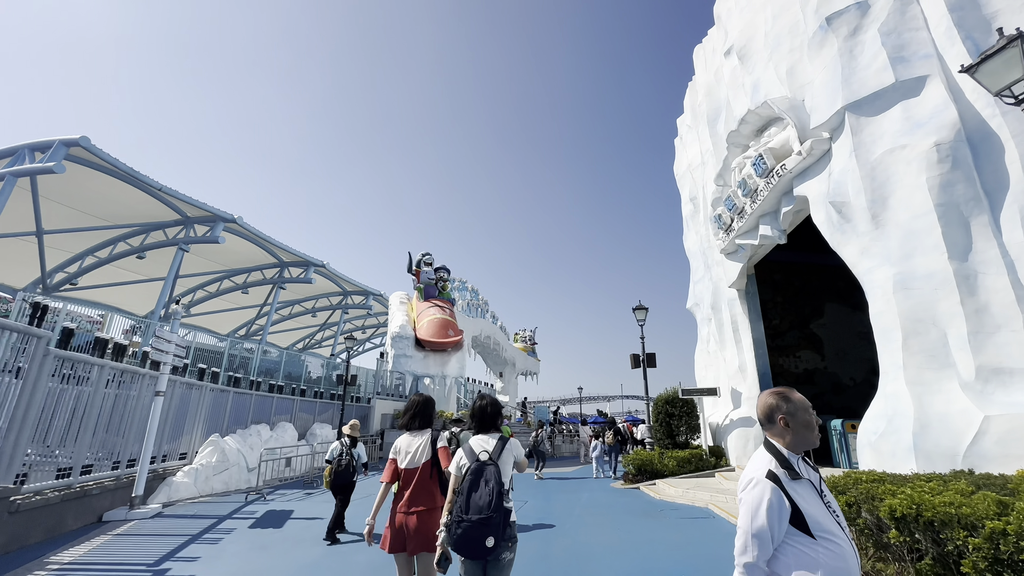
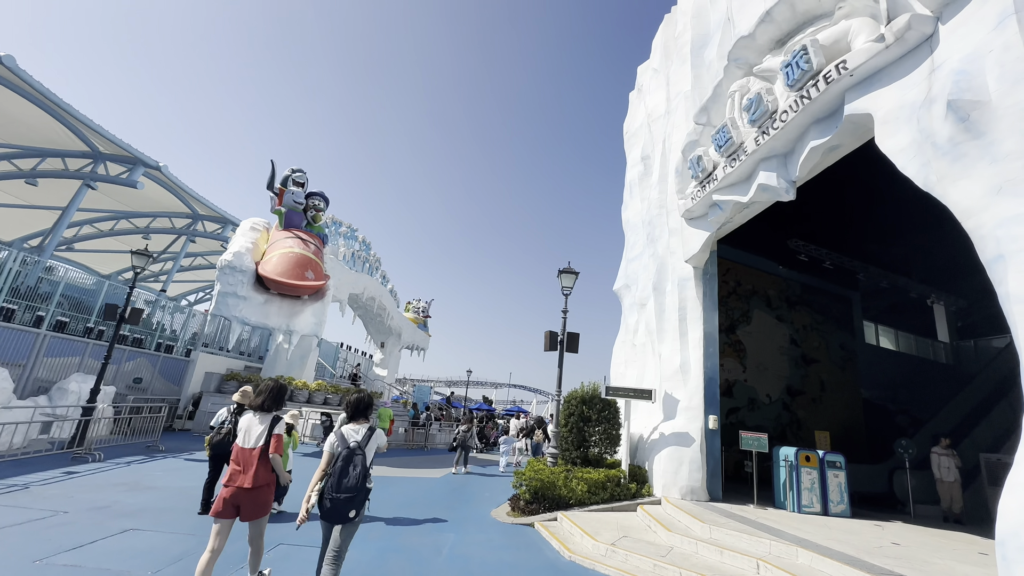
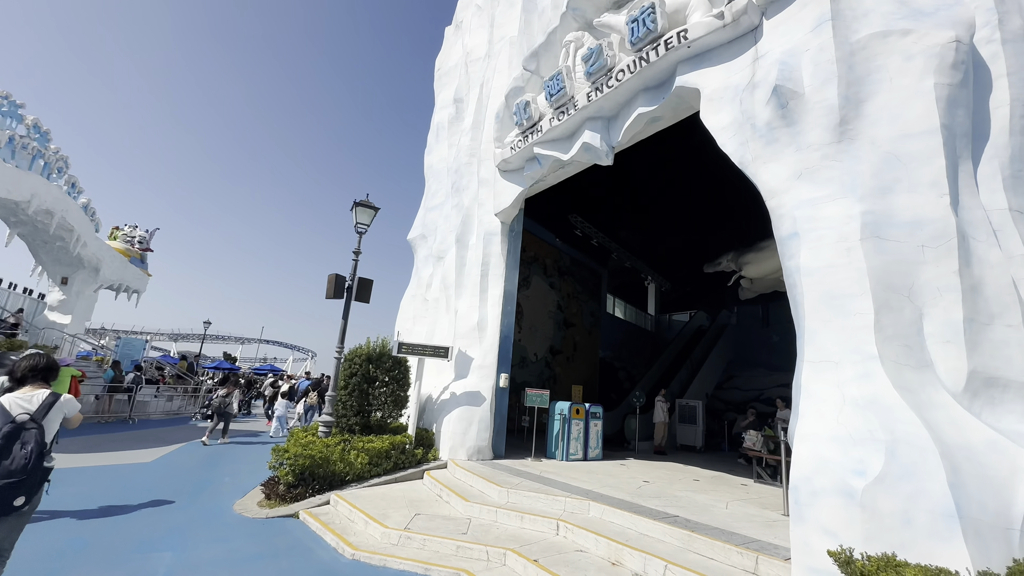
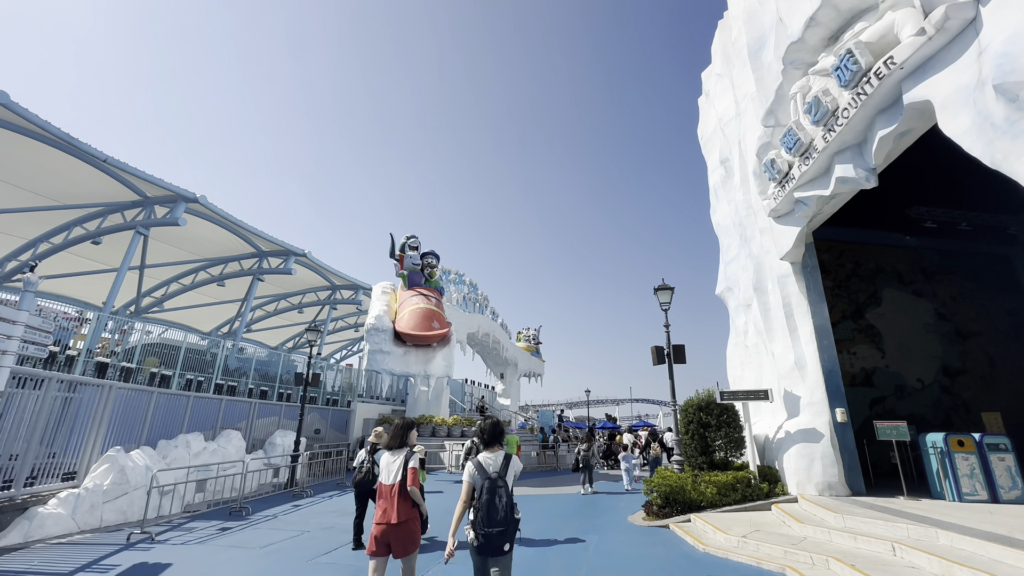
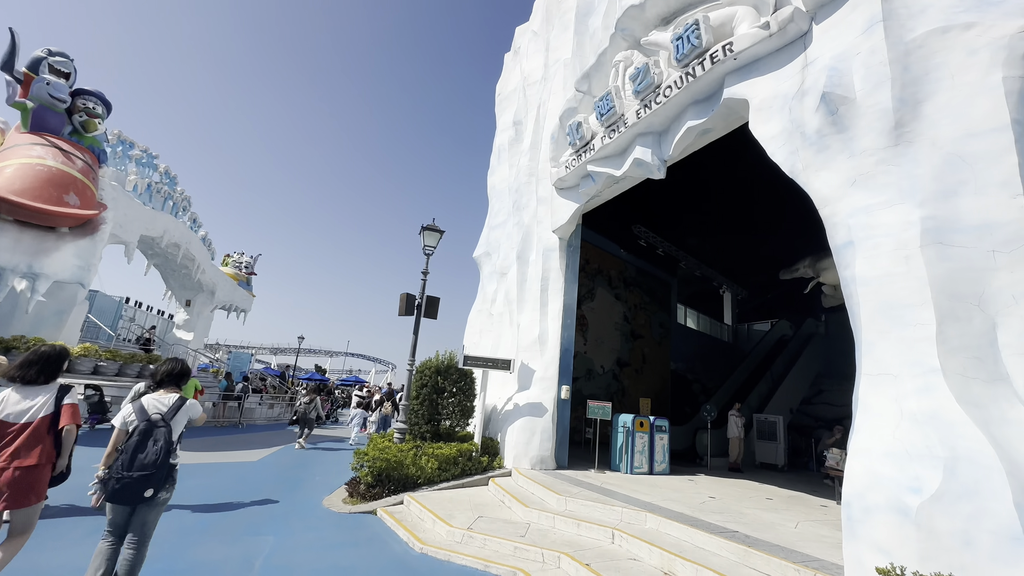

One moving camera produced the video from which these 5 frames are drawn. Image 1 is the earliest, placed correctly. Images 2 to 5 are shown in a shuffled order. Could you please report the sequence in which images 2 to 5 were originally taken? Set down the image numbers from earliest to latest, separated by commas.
4, 2, 5, 3
